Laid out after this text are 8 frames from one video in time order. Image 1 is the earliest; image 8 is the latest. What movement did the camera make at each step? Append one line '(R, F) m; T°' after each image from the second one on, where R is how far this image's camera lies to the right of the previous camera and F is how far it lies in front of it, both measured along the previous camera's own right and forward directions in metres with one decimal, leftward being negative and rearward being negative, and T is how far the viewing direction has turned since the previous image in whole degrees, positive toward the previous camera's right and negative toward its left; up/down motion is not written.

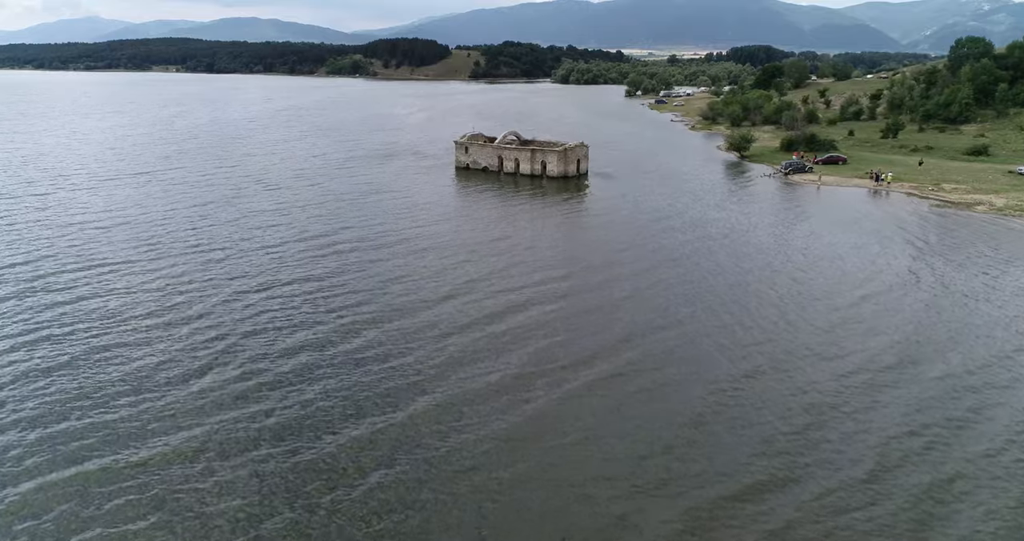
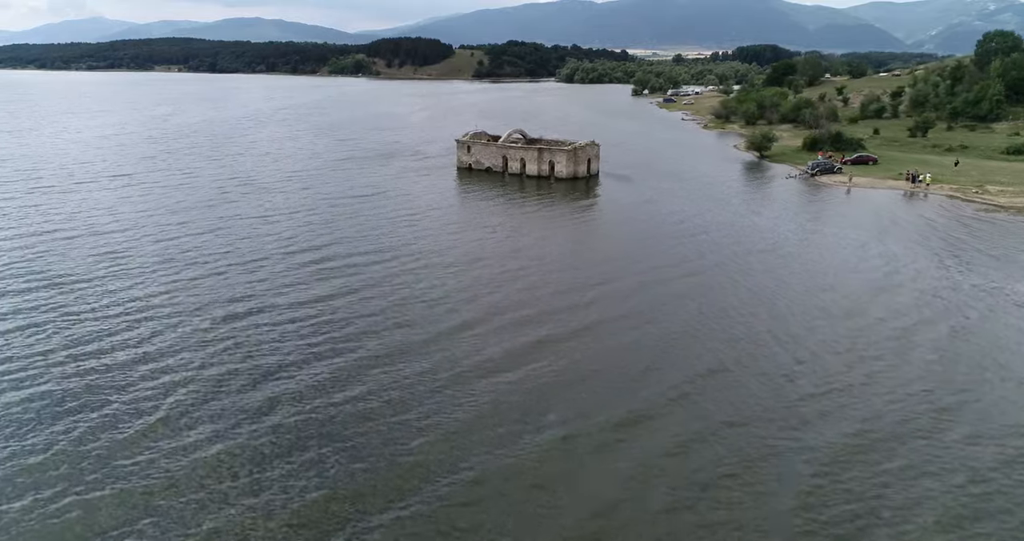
(-0.6, +4.4) m; 0°
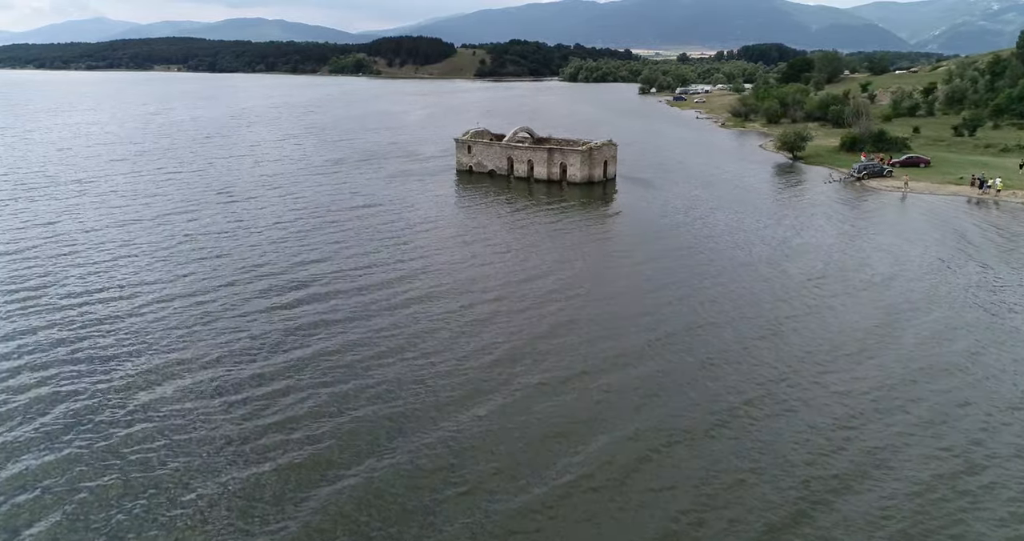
(-1.0, +6.9) m; 0°
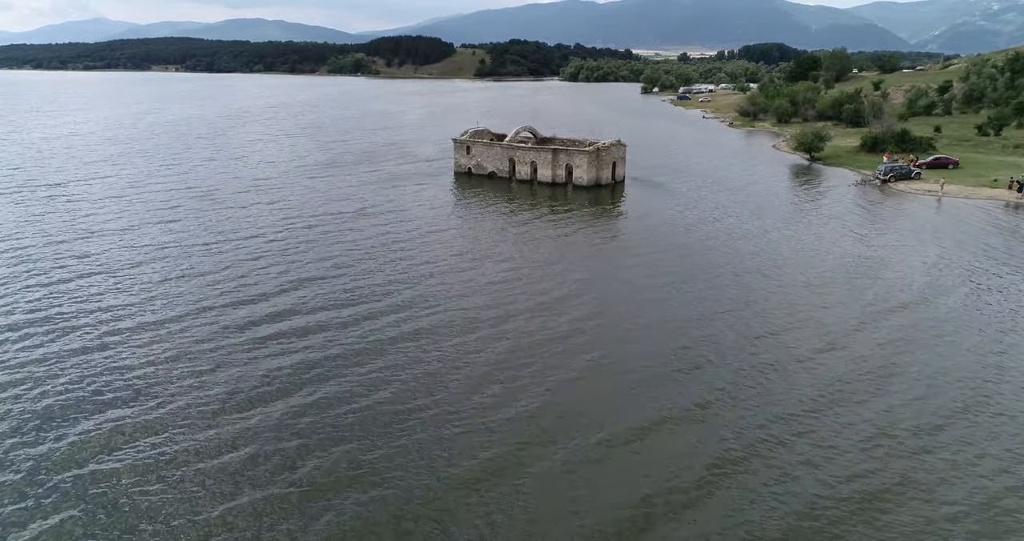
(-0.5, +3.6) m; 0°
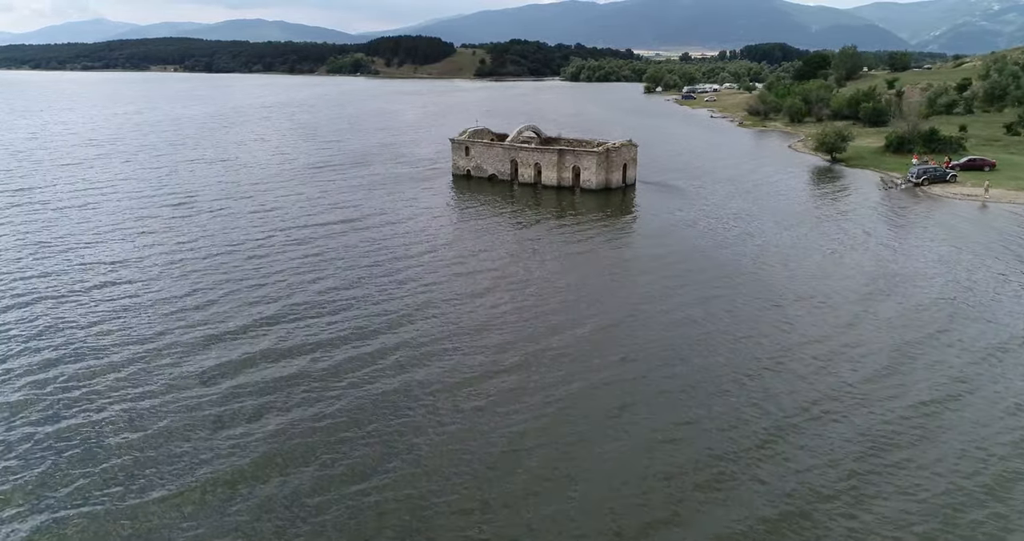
(-0.3, +4.1) m; 0°
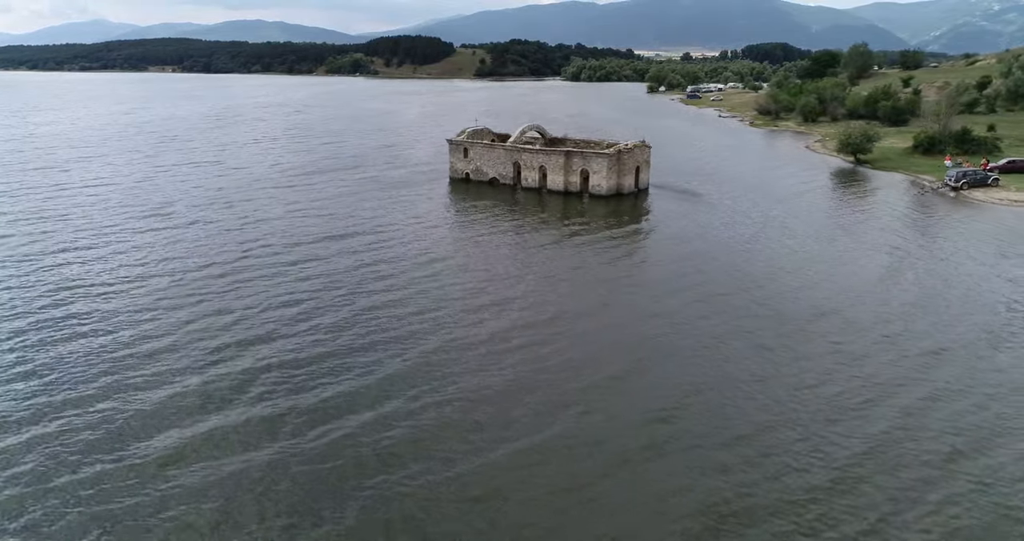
(-0.2, +4.3) m; 0°
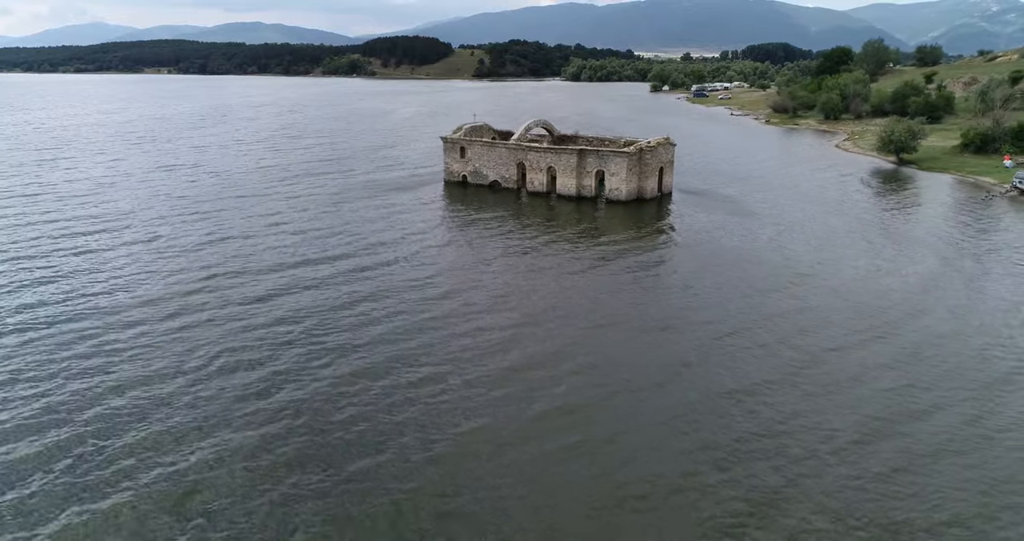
(-0.4, +6.5) m; 0°
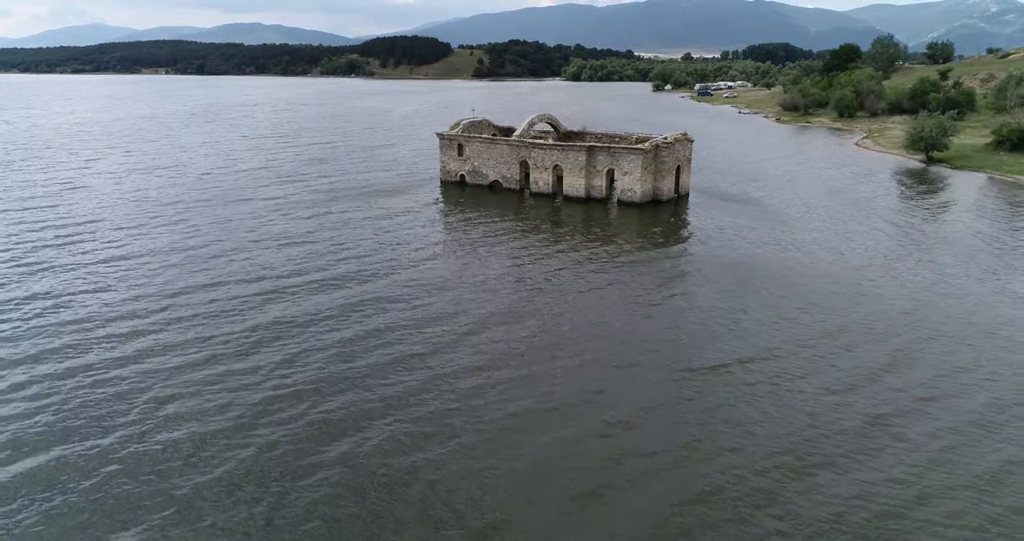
(-0.2, +3.8) m; 0°
